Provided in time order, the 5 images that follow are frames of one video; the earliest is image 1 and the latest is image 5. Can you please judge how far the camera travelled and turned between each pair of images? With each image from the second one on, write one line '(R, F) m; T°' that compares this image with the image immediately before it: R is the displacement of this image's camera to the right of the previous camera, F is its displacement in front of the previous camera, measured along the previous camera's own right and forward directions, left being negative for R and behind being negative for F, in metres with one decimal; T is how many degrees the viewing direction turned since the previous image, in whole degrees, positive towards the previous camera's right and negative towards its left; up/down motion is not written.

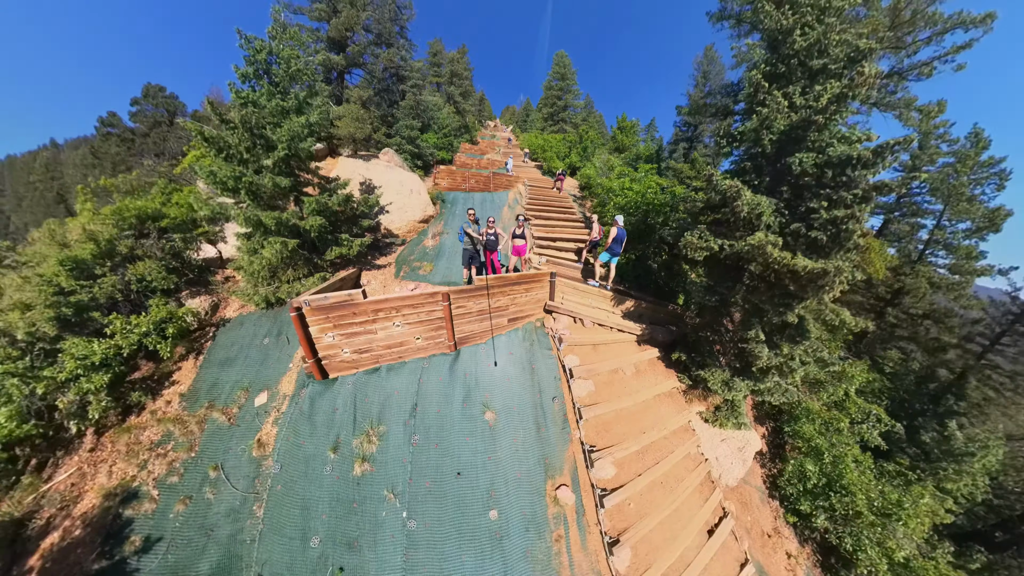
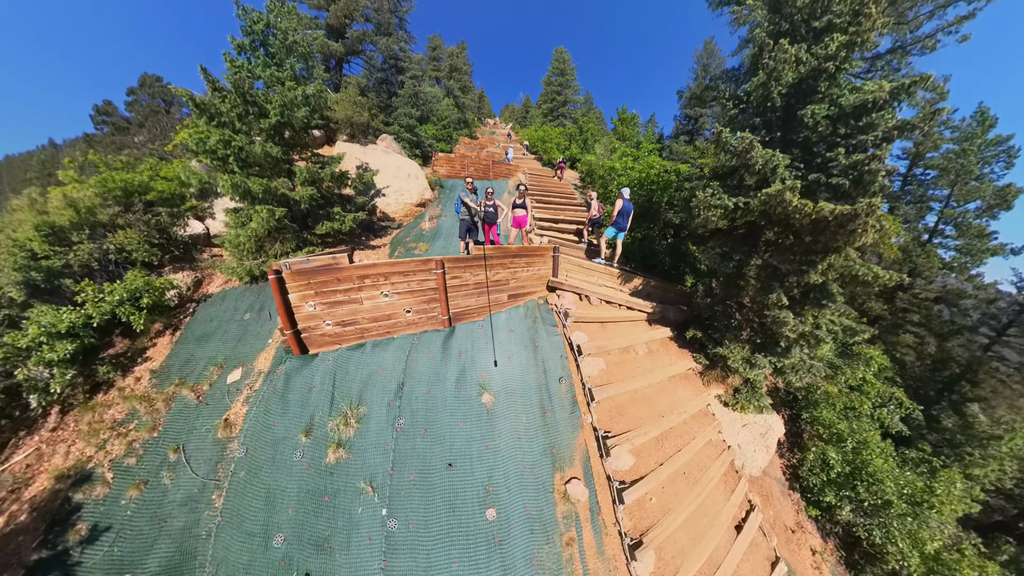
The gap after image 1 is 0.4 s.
(0.0, +0.8) m; 0°
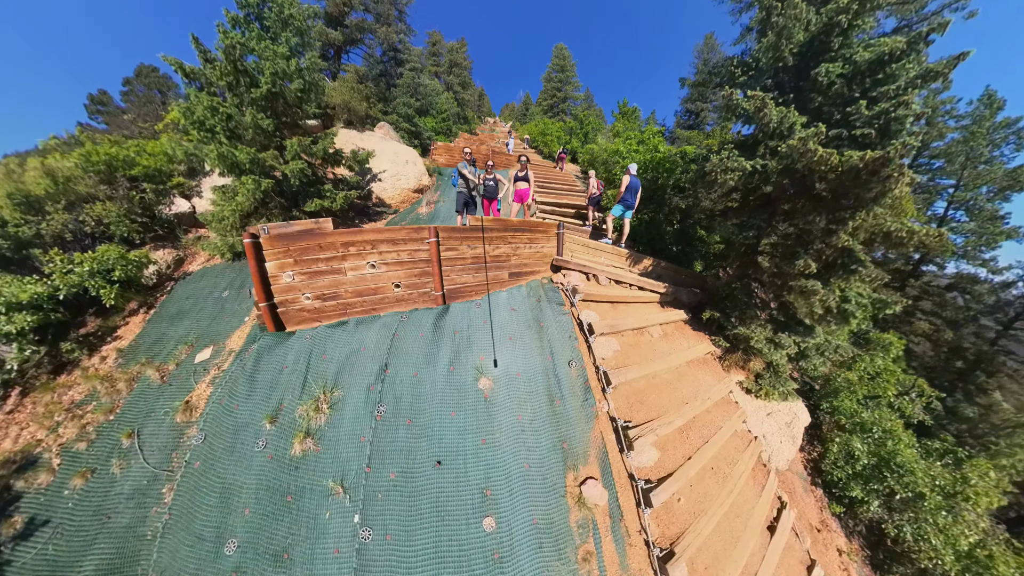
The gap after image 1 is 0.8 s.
(0.0, +0.7) m; 0°
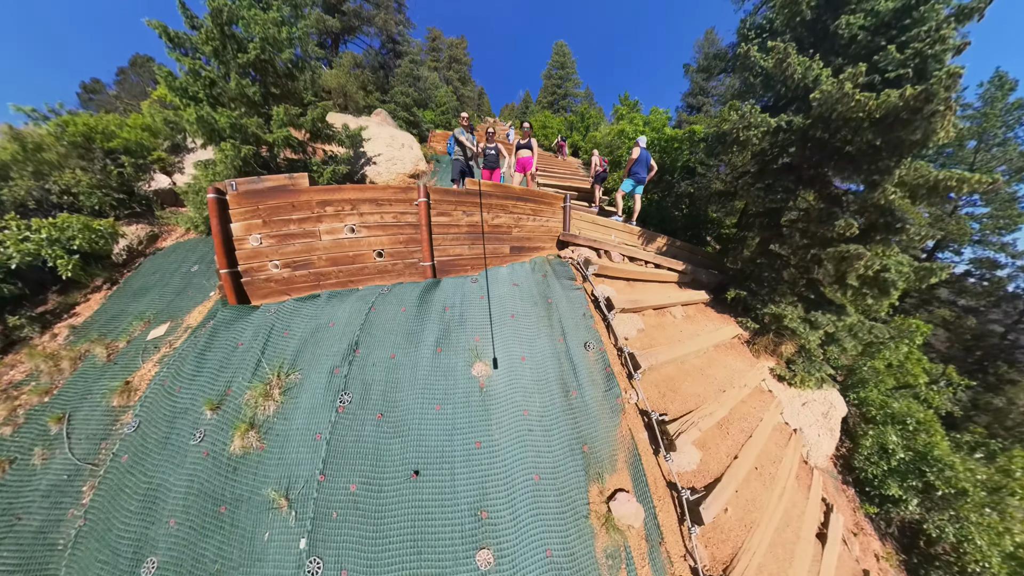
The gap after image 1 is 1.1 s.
(0.0, +0.8) m; 0°
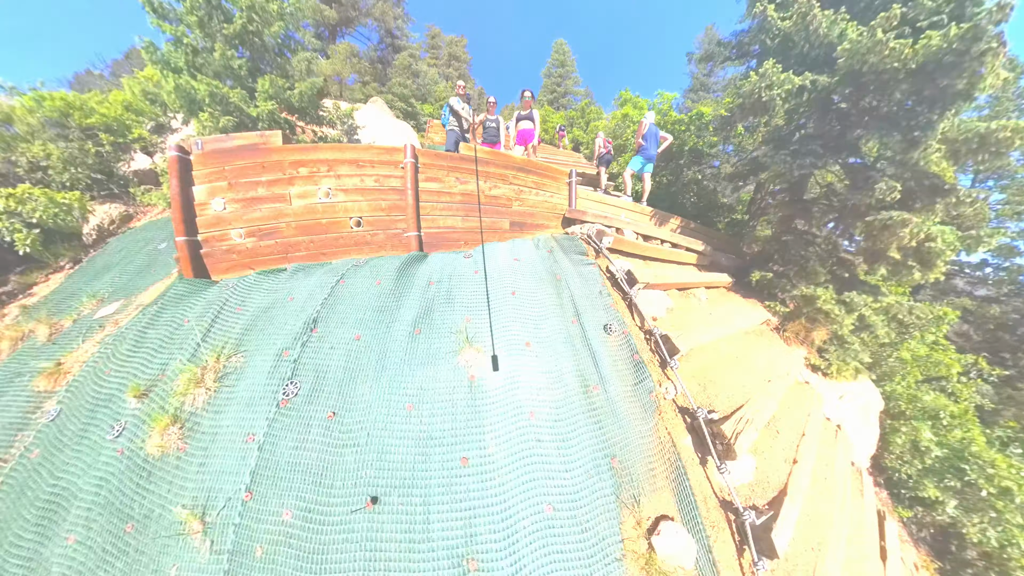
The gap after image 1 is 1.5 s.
(0.0, +0.7) m; 0°
